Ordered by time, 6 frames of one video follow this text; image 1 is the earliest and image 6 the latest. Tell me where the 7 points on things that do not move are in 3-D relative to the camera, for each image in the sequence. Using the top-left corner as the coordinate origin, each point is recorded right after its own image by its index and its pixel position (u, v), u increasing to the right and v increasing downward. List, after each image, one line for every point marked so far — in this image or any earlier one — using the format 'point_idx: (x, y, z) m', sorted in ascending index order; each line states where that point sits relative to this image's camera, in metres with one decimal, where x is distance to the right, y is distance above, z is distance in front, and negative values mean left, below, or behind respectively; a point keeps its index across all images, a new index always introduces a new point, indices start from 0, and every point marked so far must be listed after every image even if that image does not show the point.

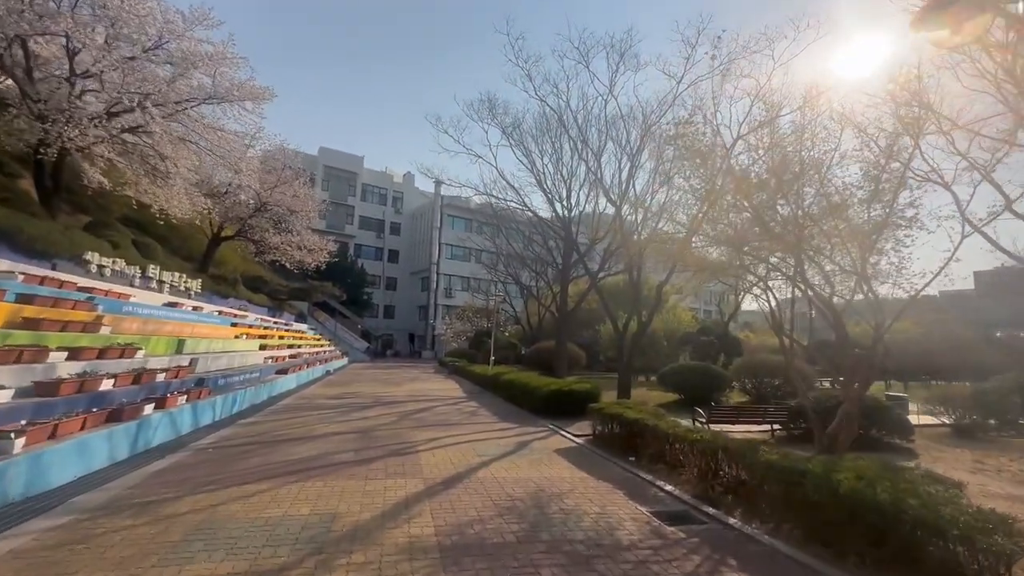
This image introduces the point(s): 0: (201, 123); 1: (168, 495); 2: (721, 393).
0: (-9.9, +5.3, +15.1) m
1: (-3.8, -2.3, +5.3) m
2: (+6.8, -3.5, +15.4) m
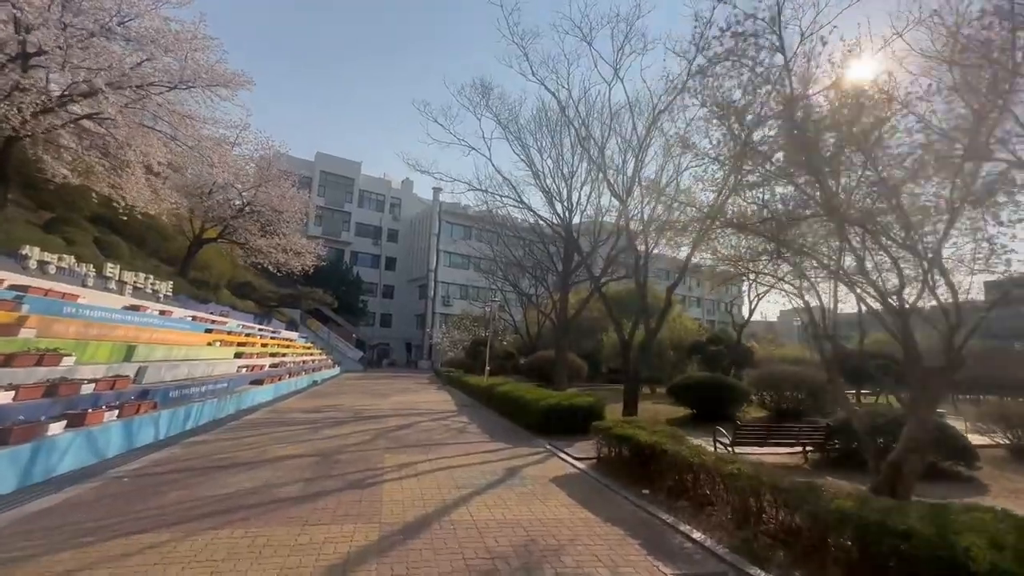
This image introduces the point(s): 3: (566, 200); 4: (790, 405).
0: (-10.1, +5.2, +13.9) m
1: (-4.0, -2.2, +3.9) m
2: (+6.7, -3.6, +14.0) m
3: (+2.3, +3.7, +19.8) m
4: (+8.2, -3.5, +13.8) m
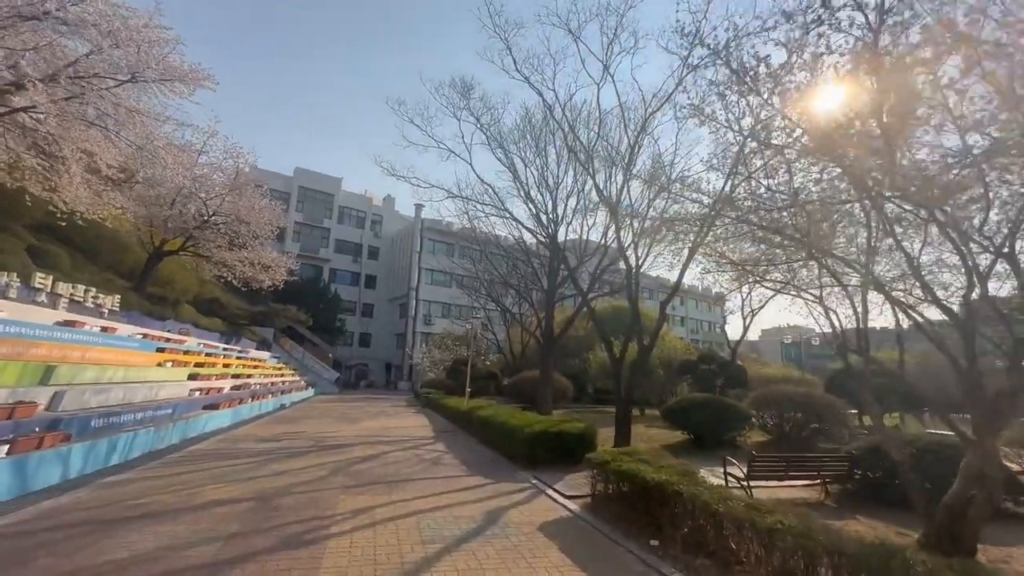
0: (-10.5, +4.9, +12.6) m
1: (-4.2, -2.1, +2.5) m
2: (+6.2, -4.0, +12.9) m
3: (+1.6, +3.1, +18.9) m
4: (+7.7, -3.9, +12.8) m
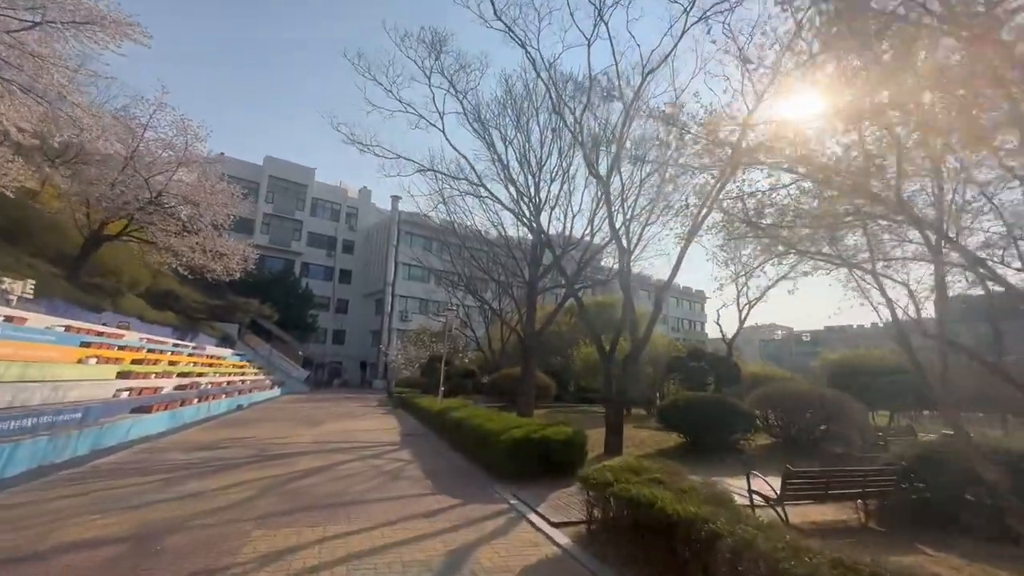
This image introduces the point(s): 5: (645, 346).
0: (-11.1, +5.3, +10.6) m
1: (-4.3, -1.8, +0.8) m
2: (+5.6, -3.6, +11.6) m
3: (+0.8, +3.5, +17.4) m
4: (+7.1, -3.5, +11.5) m
5: (+3.4, -1.5, +12.0) m
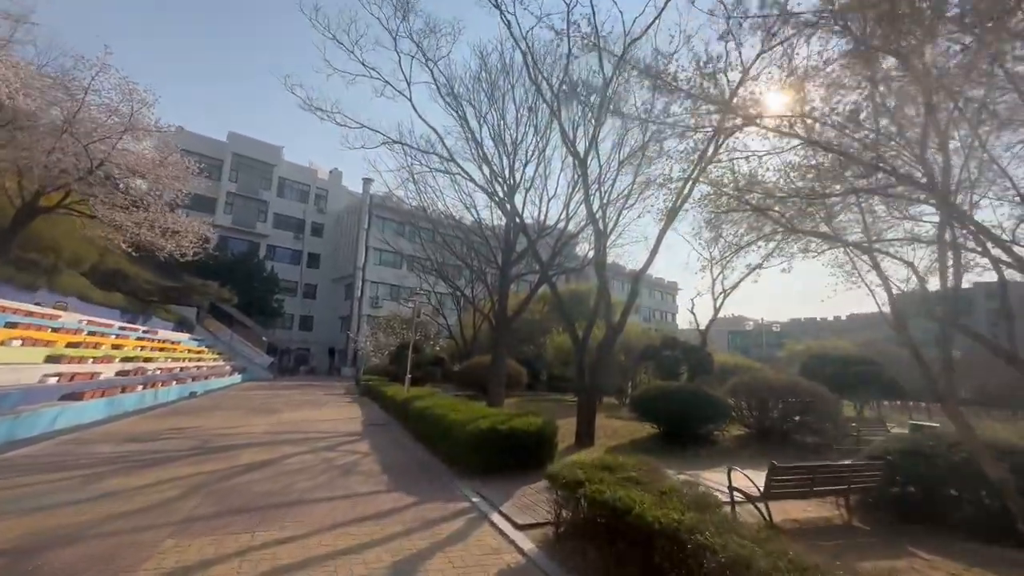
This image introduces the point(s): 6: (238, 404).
0: (-11.6, +5.9, +9.2) m
1: (-4.4, -1.5, -0.1) m
2: (+4.8, -3.3, +11.3) m
3: (-0.2, +4.0, +16.6) m
4: (+6.4, -3.2, +11.3) m
5: (+2.6, -1.1, +11.5) m
6: (-10.3, -4.4, +17.7) m
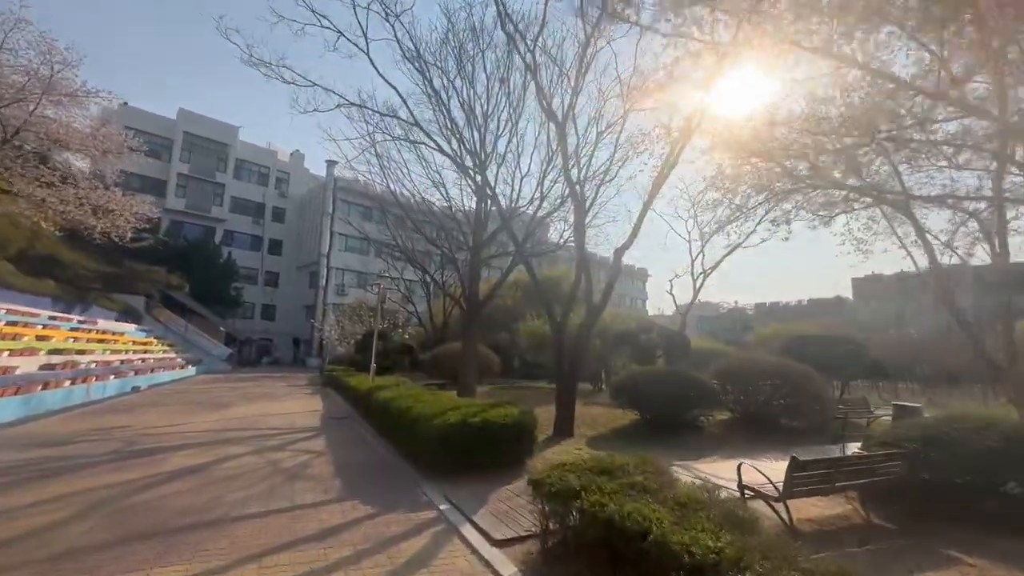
0: (-12.1, +6.2, +7.3) m
1: (-4.3, -1.4, -1.3) m
2: (+4.2, -2.8, +10.7) m
3: (-1.1, +4.6, +15.5) m
4: (+5.8, -2.7, +10.8) m
5: (+2.0, -0.6, +10.7) m
6: (-11.3, -3.8, +16.2) m
